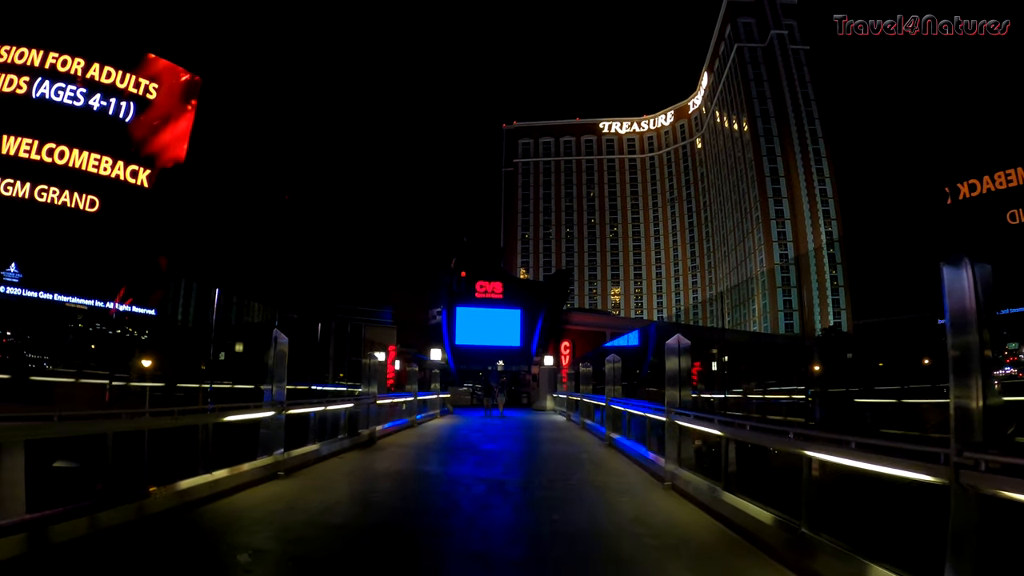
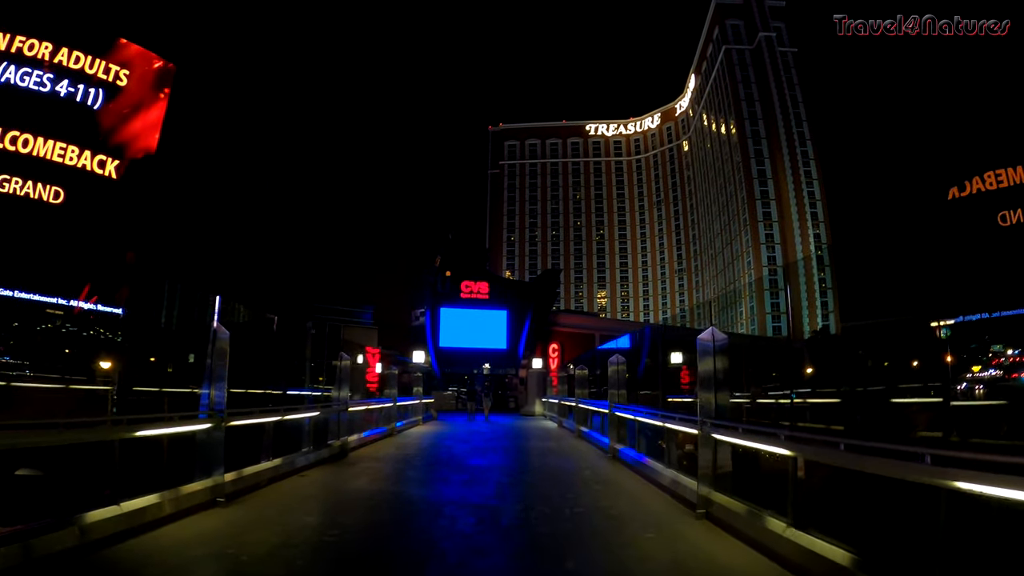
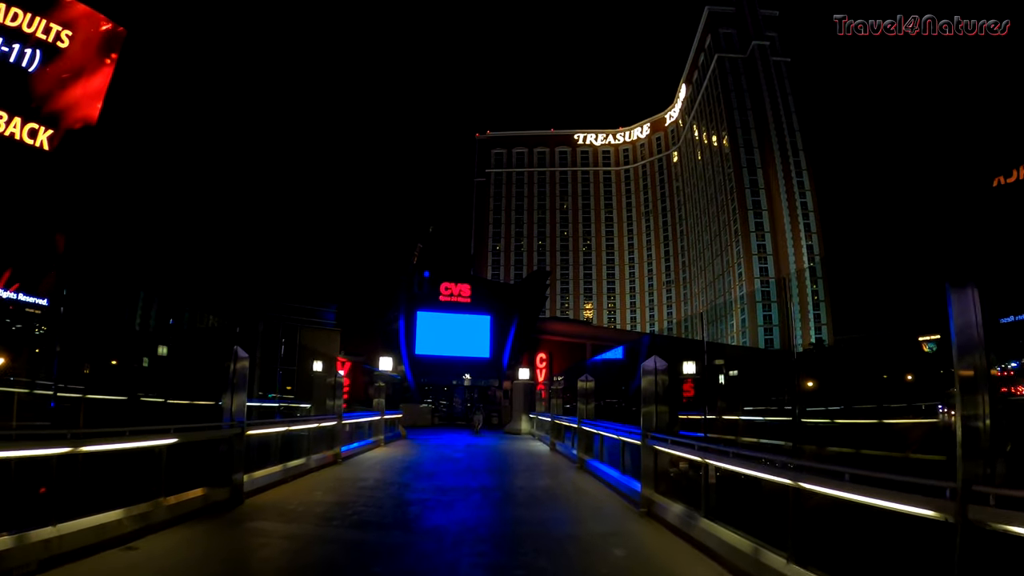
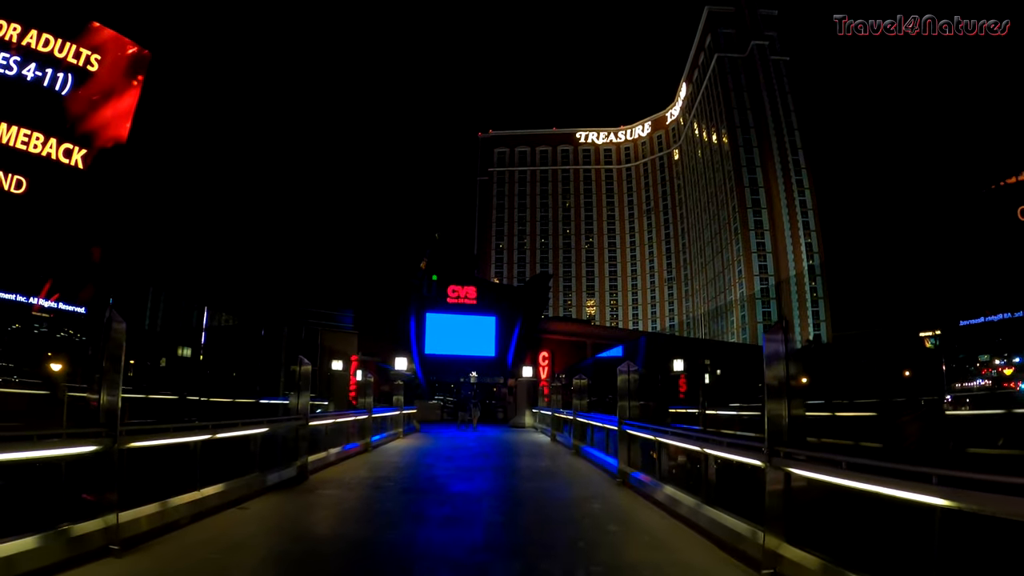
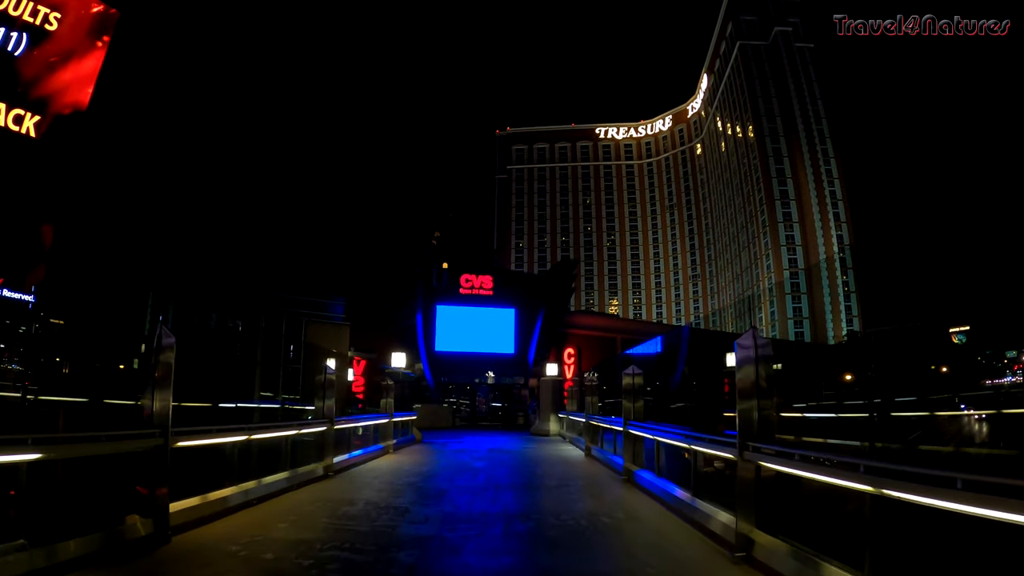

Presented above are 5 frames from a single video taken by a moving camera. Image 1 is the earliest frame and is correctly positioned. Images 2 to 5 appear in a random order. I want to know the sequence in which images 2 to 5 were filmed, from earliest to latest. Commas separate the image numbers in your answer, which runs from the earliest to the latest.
2, 4, 3, 5
